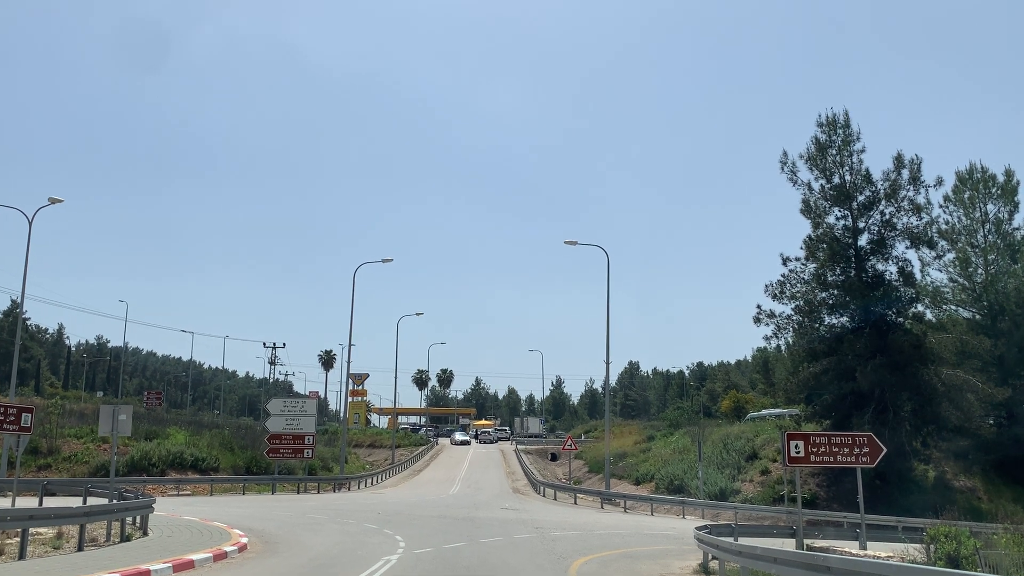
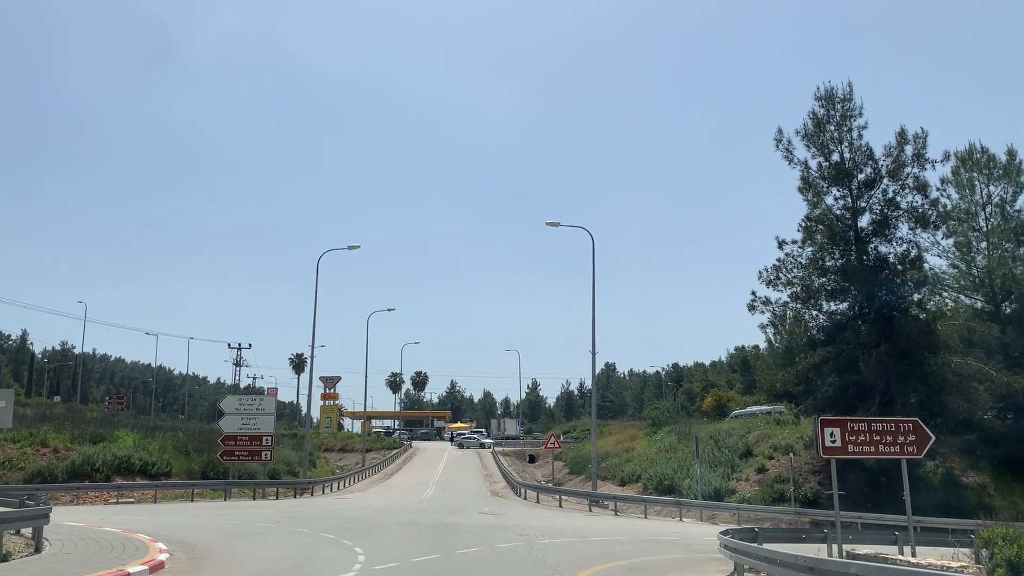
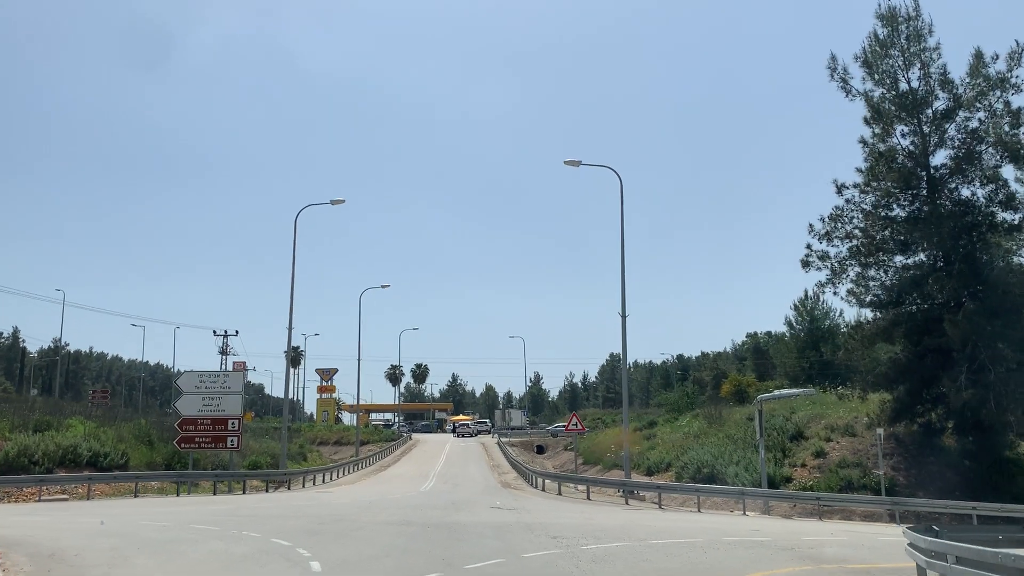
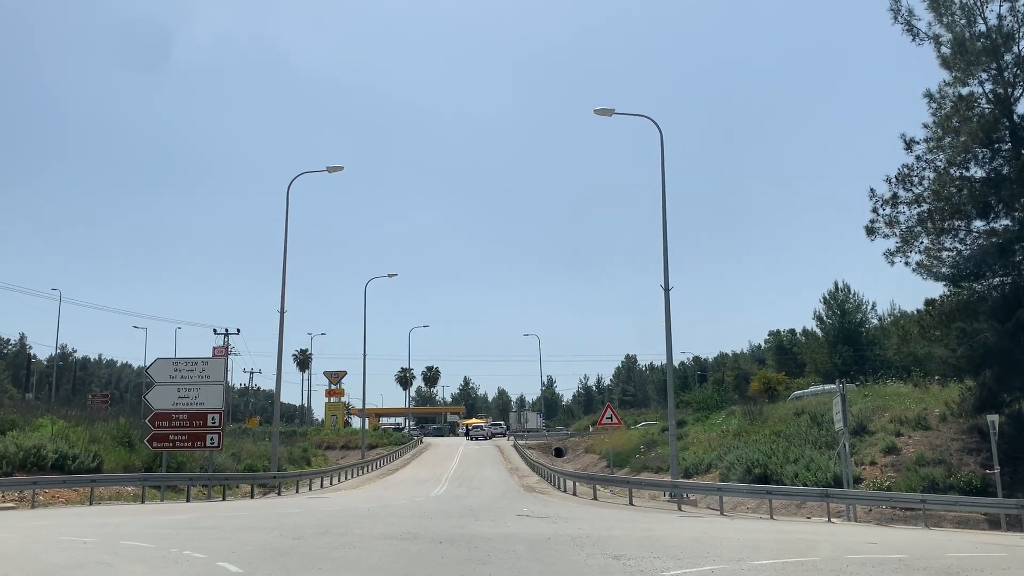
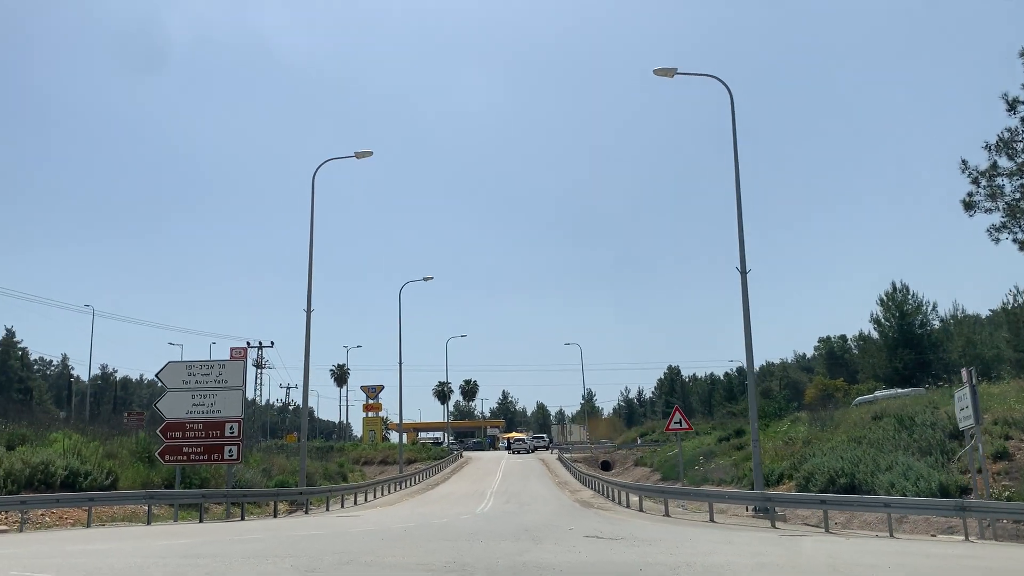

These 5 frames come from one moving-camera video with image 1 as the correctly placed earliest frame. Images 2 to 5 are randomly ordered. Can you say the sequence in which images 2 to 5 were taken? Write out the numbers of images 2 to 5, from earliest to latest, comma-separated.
2, 3, 4, 5
